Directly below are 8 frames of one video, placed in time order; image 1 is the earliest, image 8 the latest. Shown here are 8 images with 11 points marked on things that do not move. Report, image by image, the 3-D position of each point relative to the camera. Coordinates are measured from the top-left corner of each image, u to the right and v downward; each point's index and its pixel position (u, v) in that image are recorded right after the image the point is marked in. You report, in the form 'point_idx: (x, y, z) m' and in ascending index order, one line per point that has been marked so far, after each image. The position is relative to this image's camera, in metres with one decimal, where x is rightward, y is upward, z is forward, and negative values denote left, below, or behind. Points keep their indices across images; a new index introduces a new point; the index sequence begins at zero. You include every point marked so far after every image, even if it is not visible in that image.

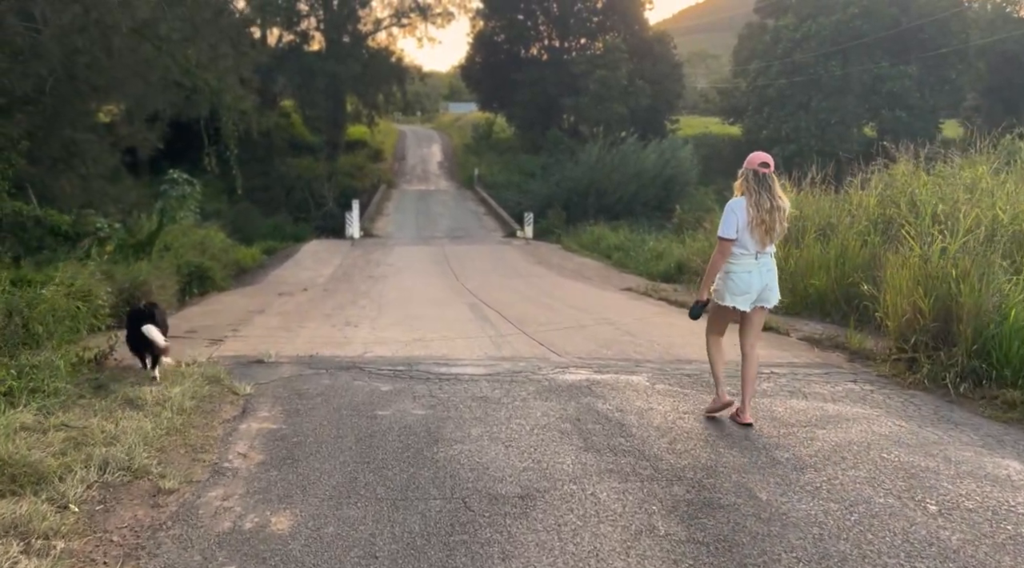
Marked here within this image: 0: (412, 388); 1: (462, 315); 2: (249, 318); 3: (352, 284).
0: (-0.7, -0.7, +5.7) m
1: (-0.7, -0.4, +10.9) m
2: (-3.2, -0.4, +10.3) m
3: (-3.3, 0.0, +17.5) m
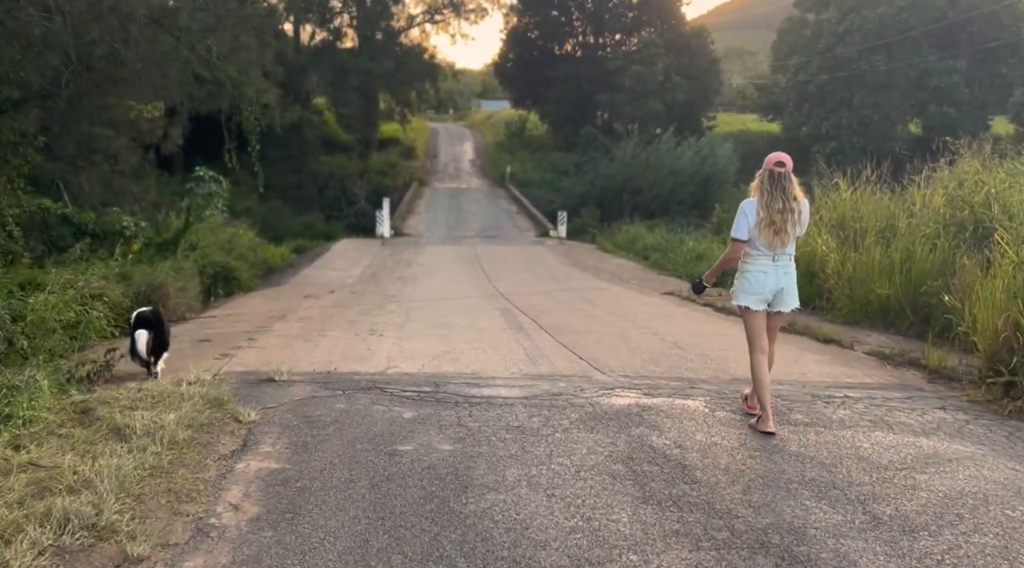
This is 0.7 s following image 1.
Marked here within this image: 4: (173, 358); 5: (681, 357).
0: (-0.4, -0.8, +5.0) m
1: (-0.2, -0.5, +10.2) m
2: (-2.8, -0.5, +9.7) m
3: (-2.6, 0.0, +16.9) m
4: (-2.7, -0.6, +6.8) m
5: (+1.5, -0.7, +7.6) m
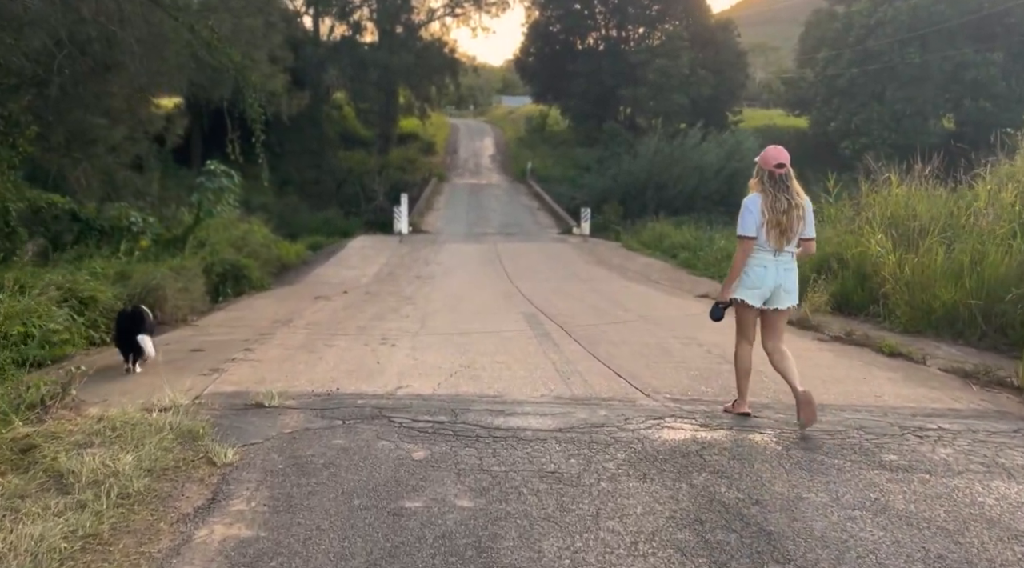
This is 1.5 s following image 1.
0: (-0.3, -0.8, +4.1) m
1: (+0.1, -0.5, +9.3) m
2: (-2.5, -0.5, +8.8) m
3: (-2.2, 0.0, +16.1) m
4: (-2.5, -0.6, +6.0) m
5: (+1.7, -0.7, +6.7) m
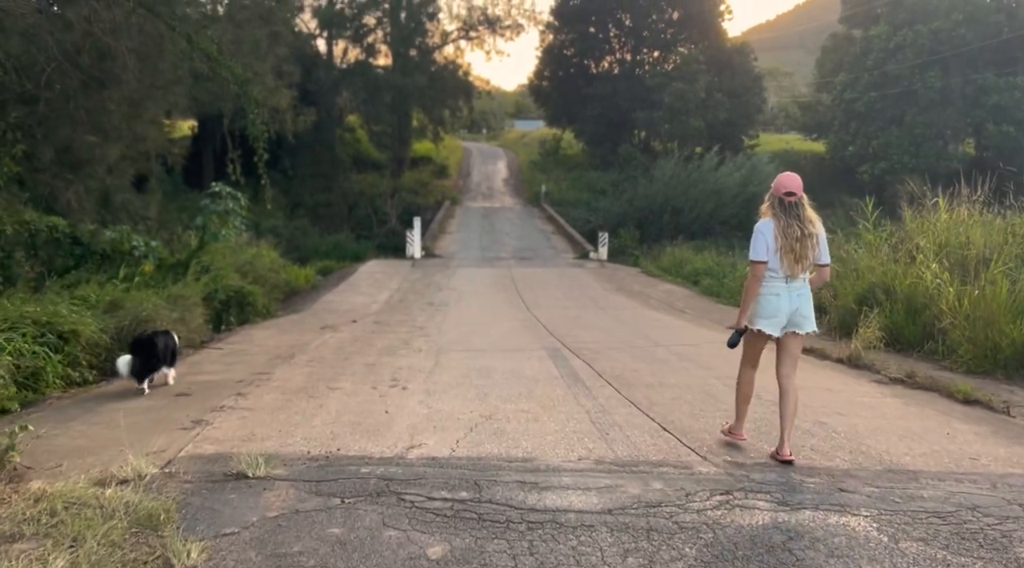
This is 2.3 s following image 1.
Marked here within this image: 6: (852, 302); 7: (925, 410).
0: (-0.1, -1.0, +3.2) m
1: (+0.3, -0.8, +8.4) m
2: (-2.3, -0.8, +8.0) m
3: (-1.9, -0.5, +15.2) m
4: (-2.3, -0.9, +5.1) m
5: (+1.9, -1.0, +5.8) m
6: (+4.7, -0.3, +11.9) m
7: (+3.2, -1.0, +6.6) m
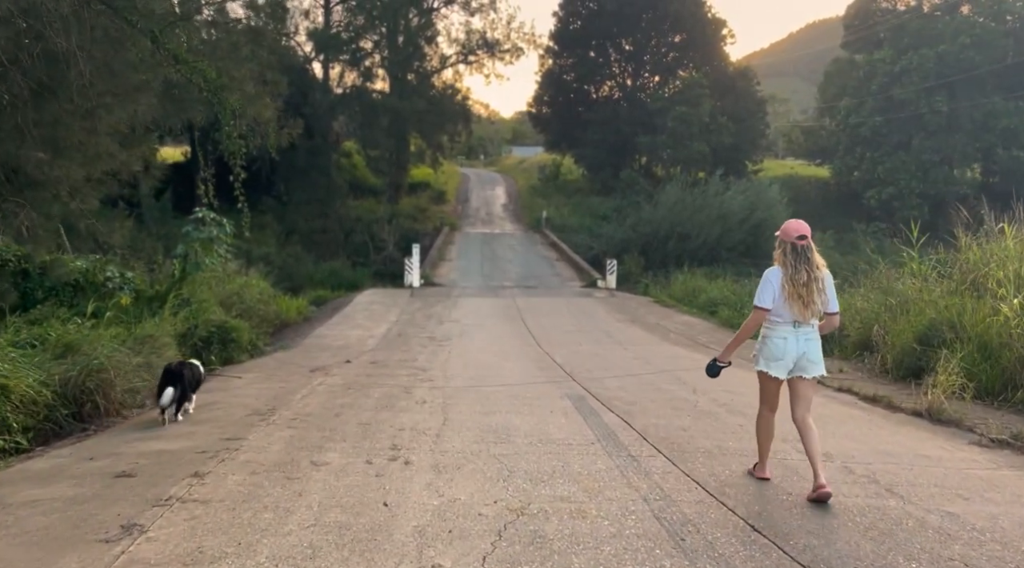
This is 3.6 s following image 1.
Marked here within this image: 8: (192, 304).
0: (+0.1, -1.2, +1.8) m
1: (+0.5, -1.2, +7.0) m
2: (-2.1, -1.1, +6.6) m
3: (-1.7, -1.1, +13.8) m
4: (-2.1, -1.1, +3.7) m
5: (+2.1, -1.3, +4.4) m
6: (+4.9, -0.7, +10.5) m
7: (+3.4, -1.3, +5.2) m
8: (-5.7, -0.3, +15.2) m
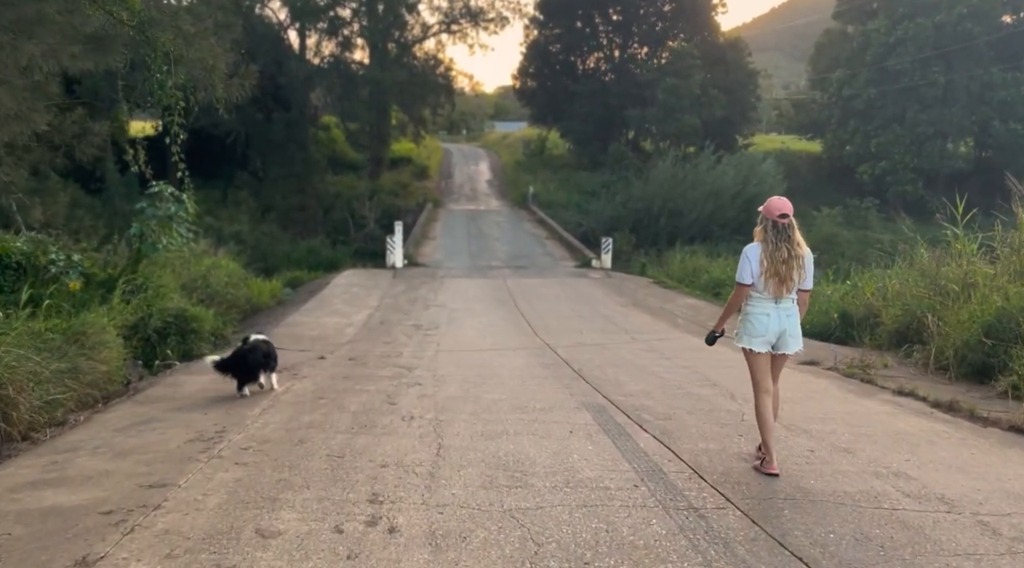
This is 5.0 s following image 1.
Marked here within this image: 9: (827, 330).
0: (+0.3, -1.3, +0.3) m
1: (+0.6, -1.1, +5.4) m
2: (-2.0, -1.1, +5.0) m
3: (-1.7, -0.9, +12.2) m
4: (-2.0, -1.2, +2.1) m
5: (+2.3, -1.3, +2.9) m
6: (+4.9, -0.5, +9.0) m
7: (+3.5, -1.3, +3.7) m
8: (-5.8, -0.1, +13.5) m
9: (+5.0, -0.7, +13.6) m
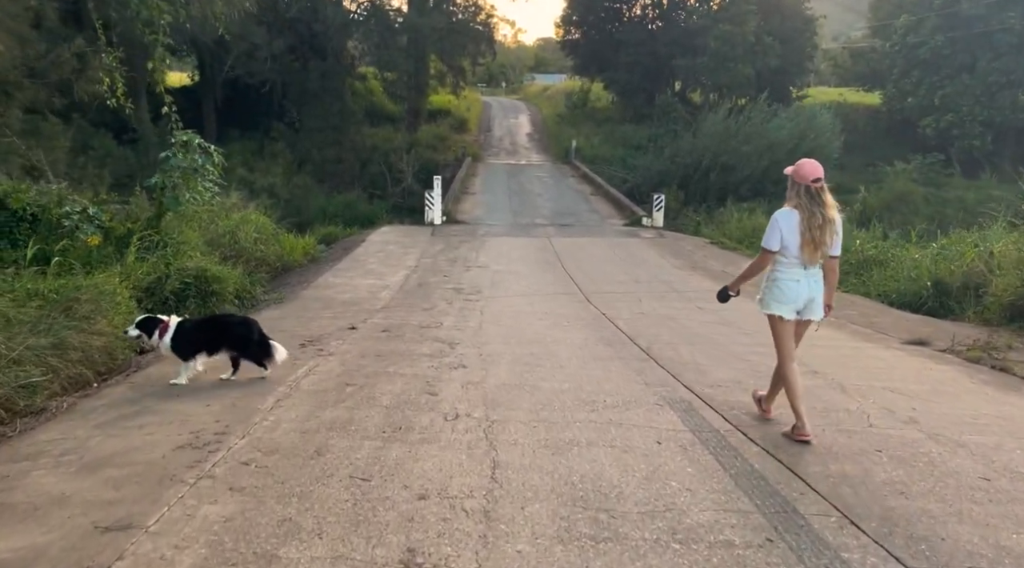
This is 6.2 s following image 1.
0: (+0.5, -1.4, -1.1) m
1: (+1.0, -1.0, +4.1) m
2: (-1.6, -1.0, +3.7) m
3: (-1.1, -0.3, +10.9) m
4: (-1.7, -1.2, +0.8) m
5: (+2.6, -1.3, +1.4) m
6: (+5.5, -0.3, +7.4) m
7: (+3.9, -1.2, +2.3) m
8: (-5.0, +0.5, +12.3) m
9: (+5.8, -0.2, +12.0) m
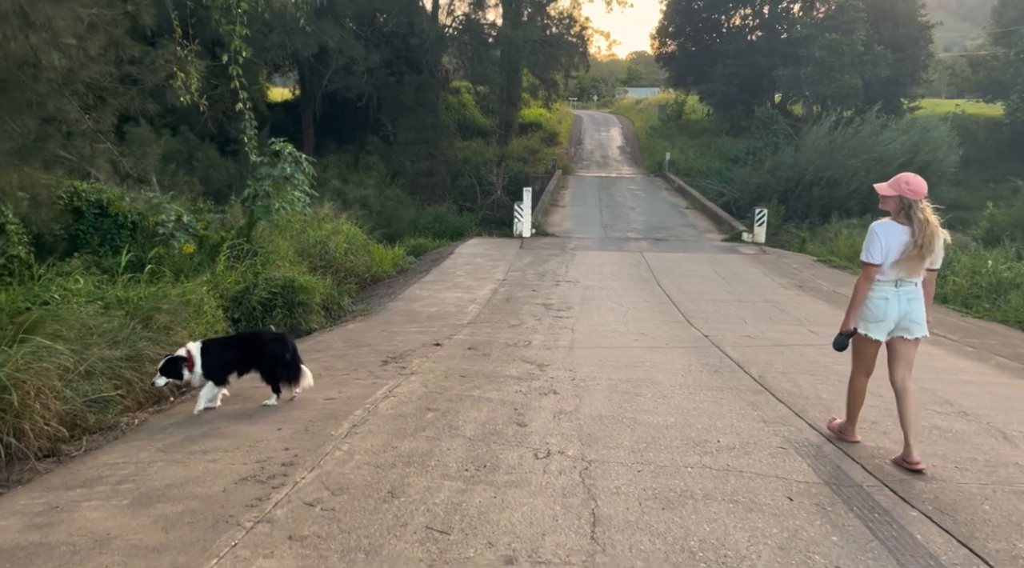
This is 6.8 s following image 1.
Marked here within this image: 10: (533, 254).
0: (+0.3, -1.5, -1.8) m
1: (+1.4, -1.1, +3.3) m
2: (-1.2, -1.0, +3.2) m
3: (+0.1, -0.5, +10.3) m
4: (-1.6, -1.2, +0.3) m
5: (+2.7, -1.4, +0.5) m
6: (+6.2, -0.5, +6.2) m
7: (+4.1, -1.4, +1.2) m
8: (-3.7, +0.4, +12.1) m
9: (+7.0, -0.6, +10.7) m
10: (+0.5, +0.7, +19.4) m
